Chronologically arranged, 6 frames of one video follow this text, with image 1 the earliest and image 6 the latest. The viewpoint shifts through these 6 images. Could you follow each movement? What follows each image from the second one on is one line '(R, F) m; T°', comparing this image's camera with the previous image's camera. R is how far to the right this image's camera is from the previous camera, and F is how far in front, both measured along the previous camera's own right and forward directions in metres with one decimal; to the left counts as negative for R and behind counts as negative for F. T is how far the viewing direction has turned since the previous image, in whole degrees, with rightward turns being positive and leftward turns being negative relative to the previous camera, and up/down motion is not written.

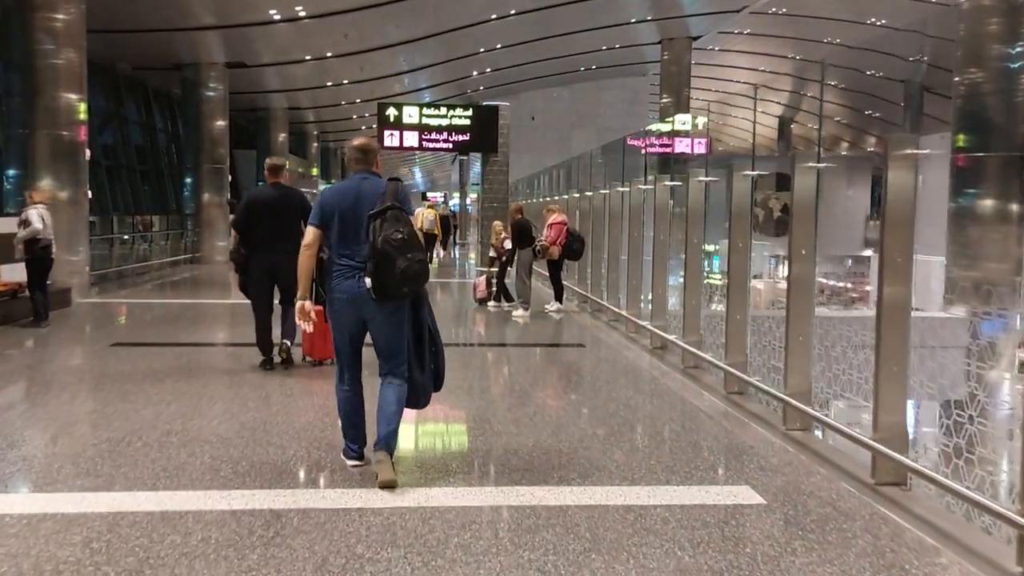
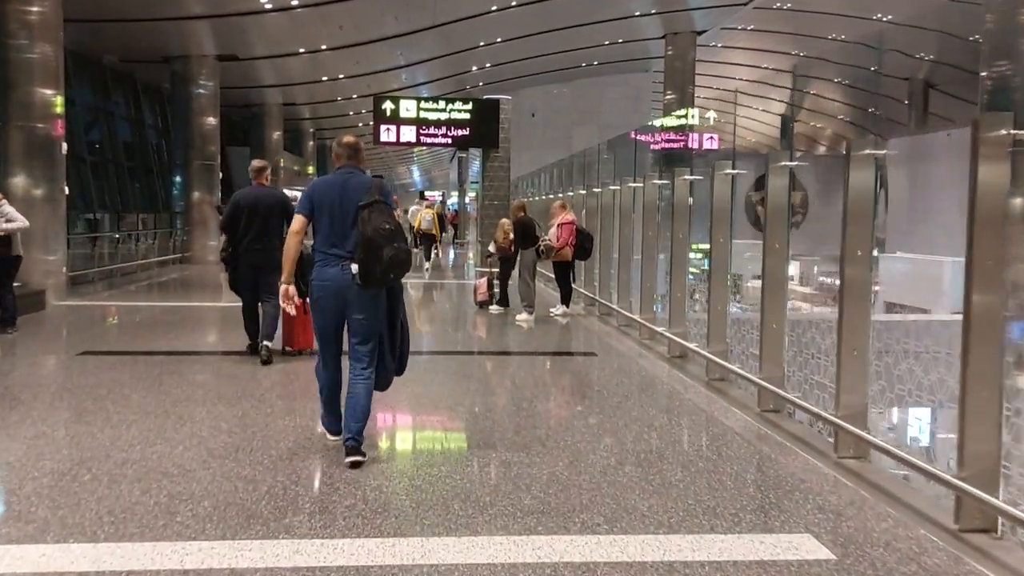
(-0.1, +0.7) m; 0°
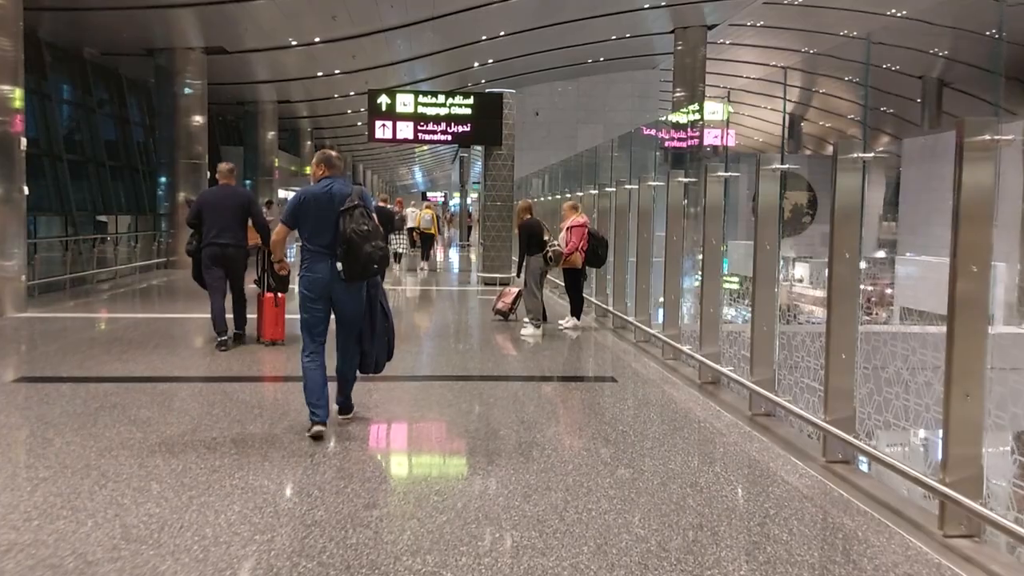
(0.0, +1.0) m; 0°
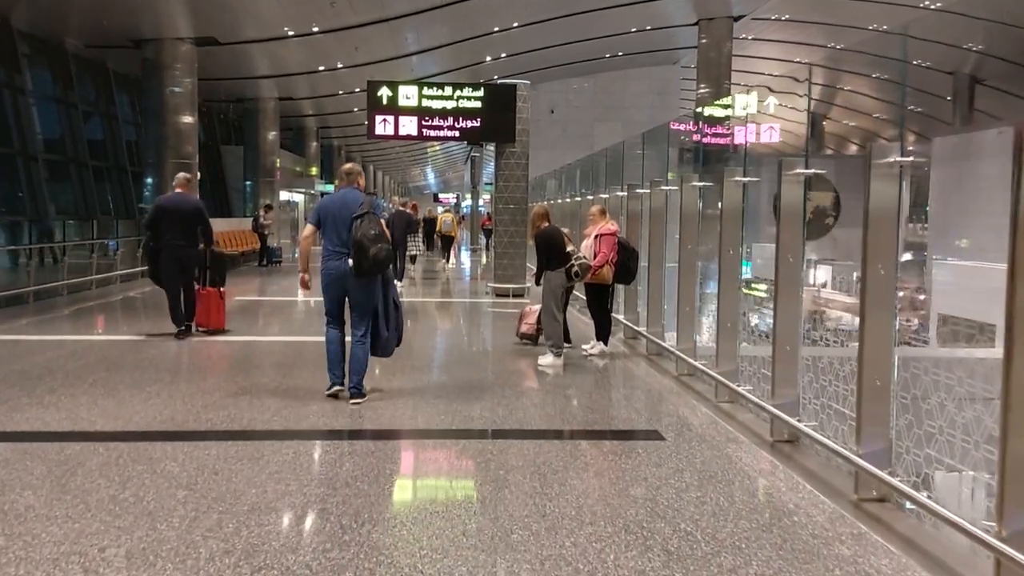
(0.0, +1.4) m; -1°
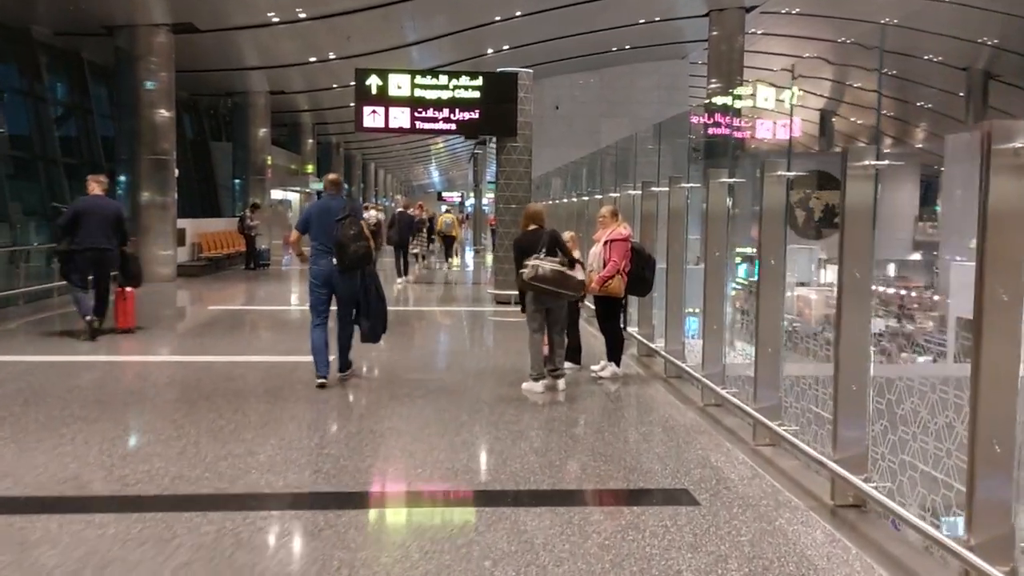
(+0.1, +1.1) m; 0°
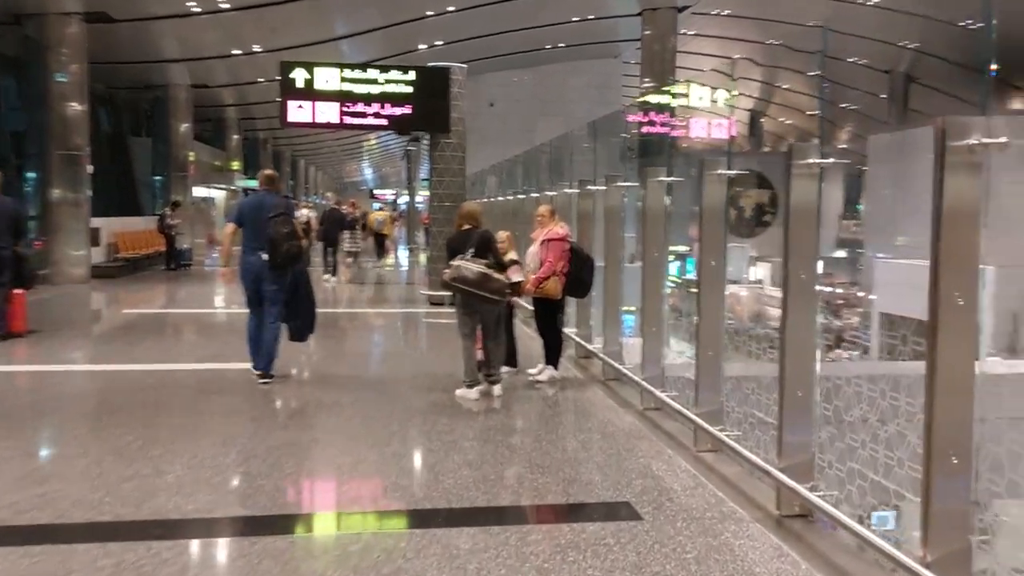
(0.0, +0.3) m; +4°
